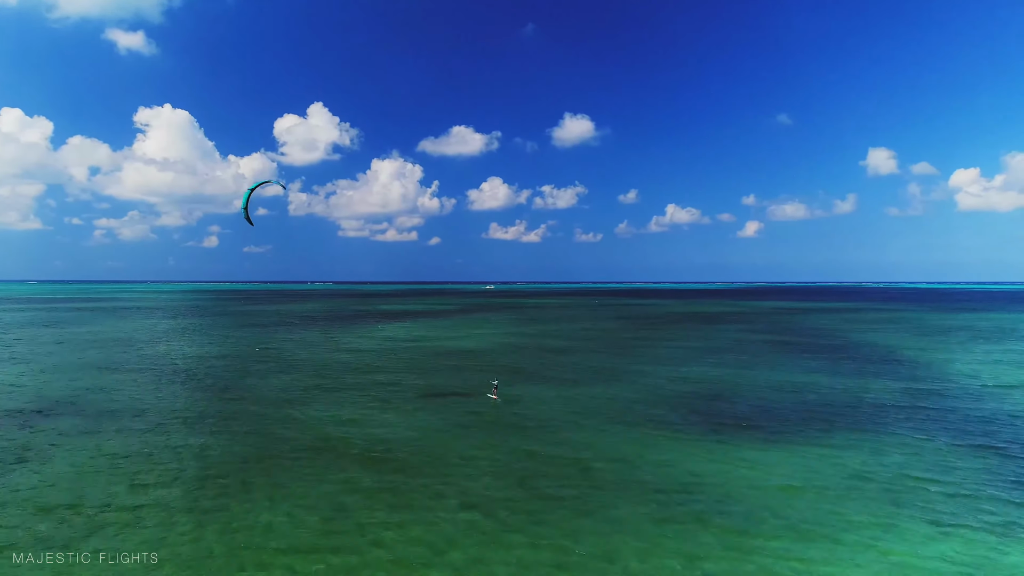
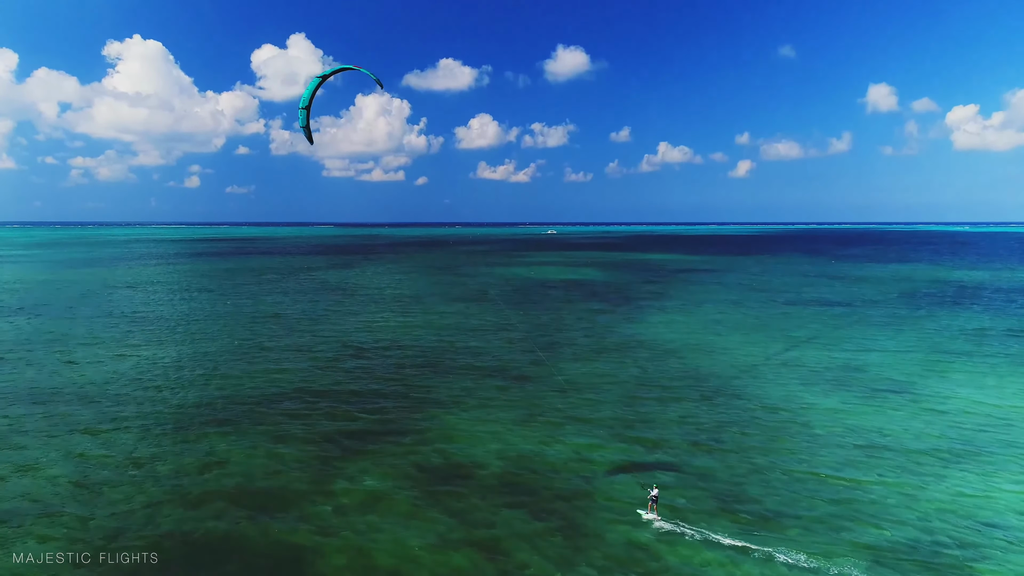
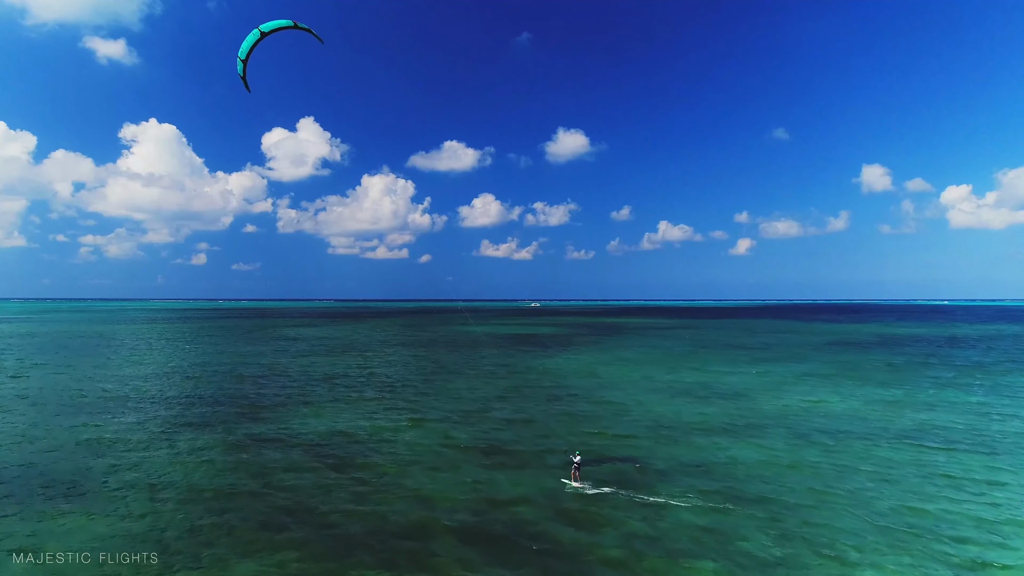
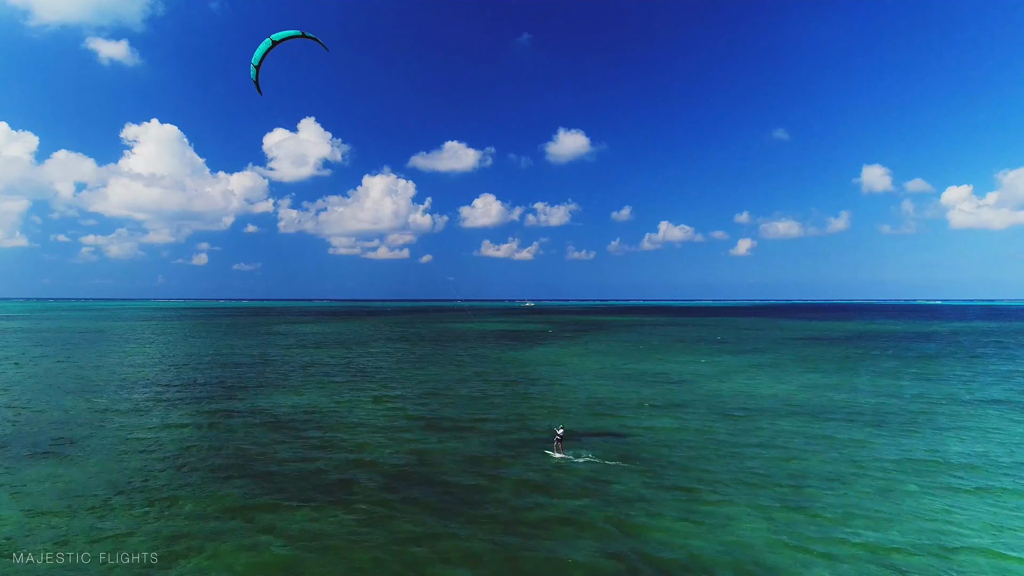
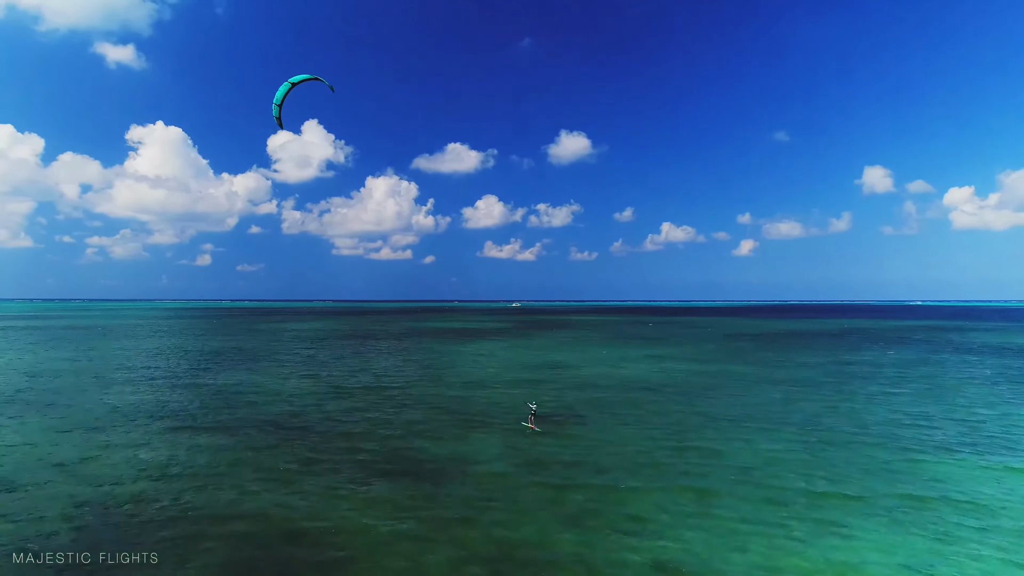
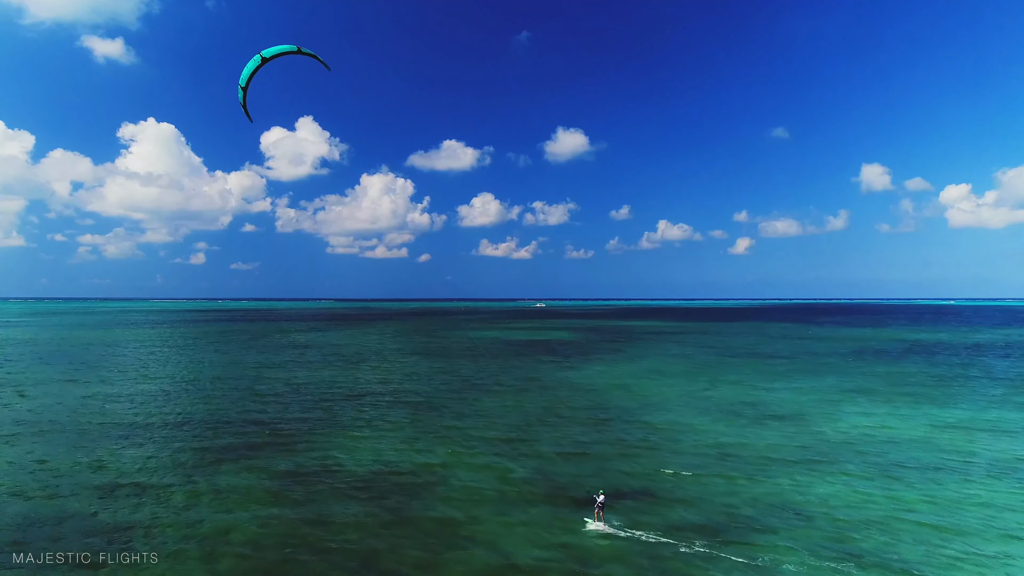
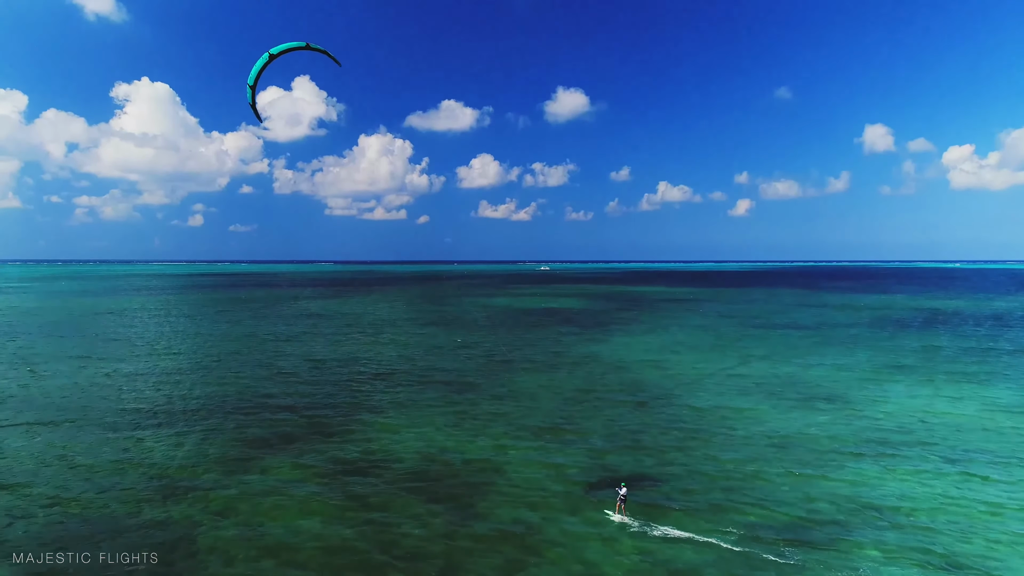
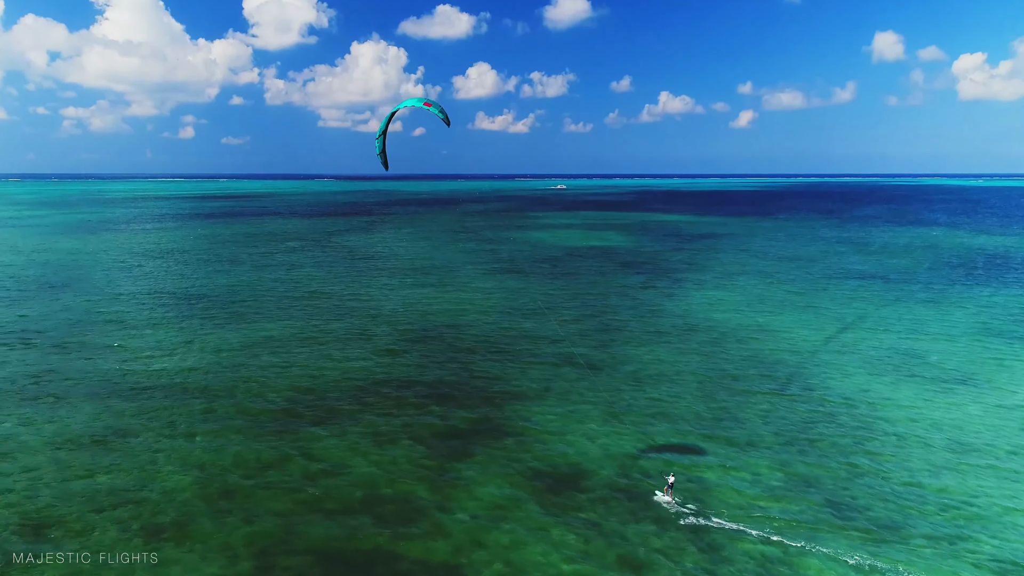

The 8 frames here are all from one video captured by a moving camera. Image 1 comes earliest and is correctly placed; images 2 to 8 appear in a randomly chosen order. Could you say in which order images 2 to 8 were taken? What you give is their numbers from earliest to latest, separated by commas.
5, 4, 3, 6, 7, 2, 8
